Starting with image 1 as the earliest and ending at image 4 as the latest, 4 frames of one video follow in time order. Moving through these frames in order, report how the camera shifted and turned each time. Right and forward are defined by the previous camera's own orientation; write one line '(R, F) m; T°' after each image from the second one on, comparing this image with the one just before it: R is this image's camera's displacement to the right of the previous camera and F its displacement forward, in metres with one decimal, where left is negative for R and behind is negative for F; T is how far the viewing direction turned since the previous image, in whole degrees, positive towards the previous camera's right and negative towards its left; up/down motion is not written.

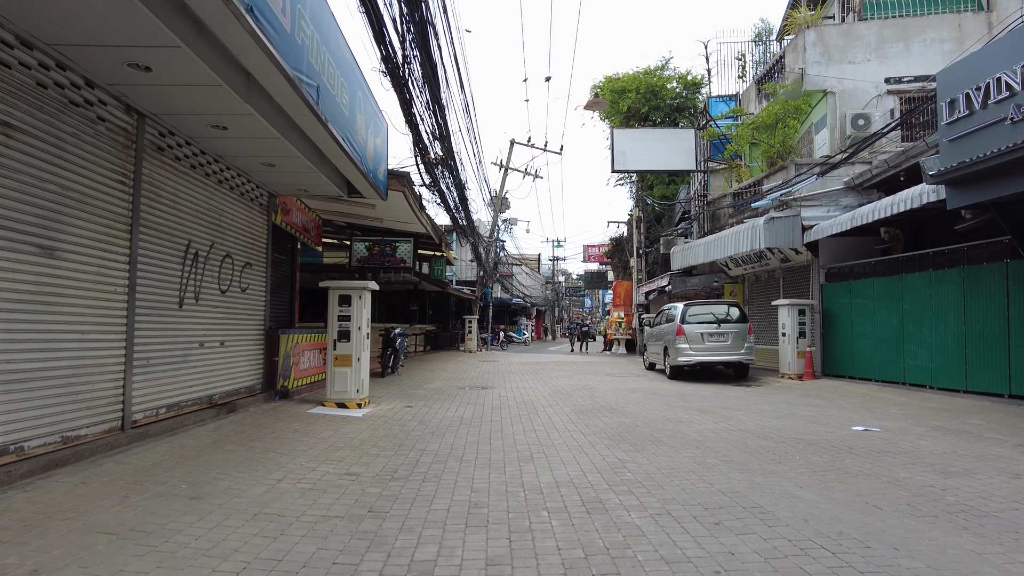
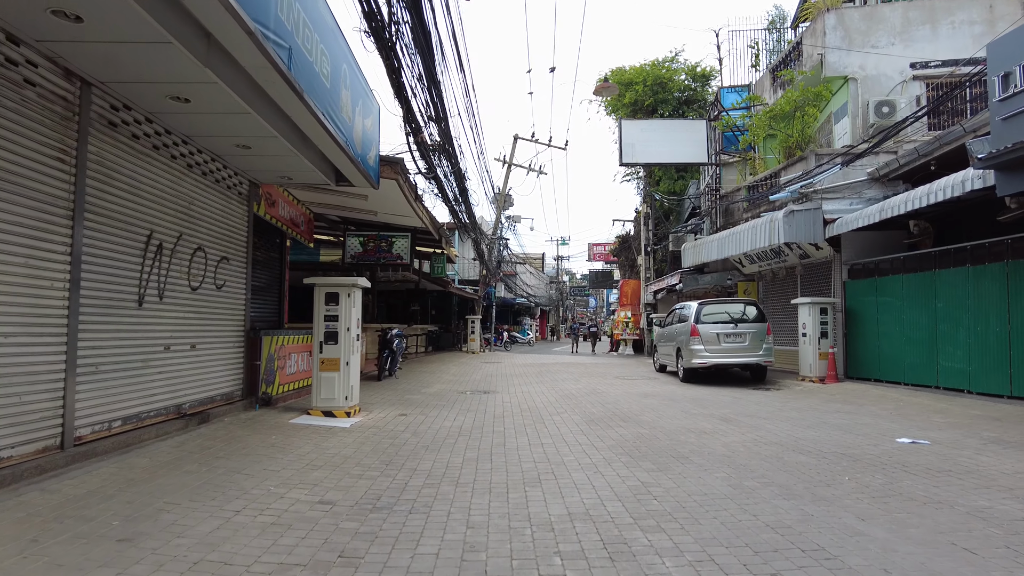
(0.0, +0.8) m; 0°
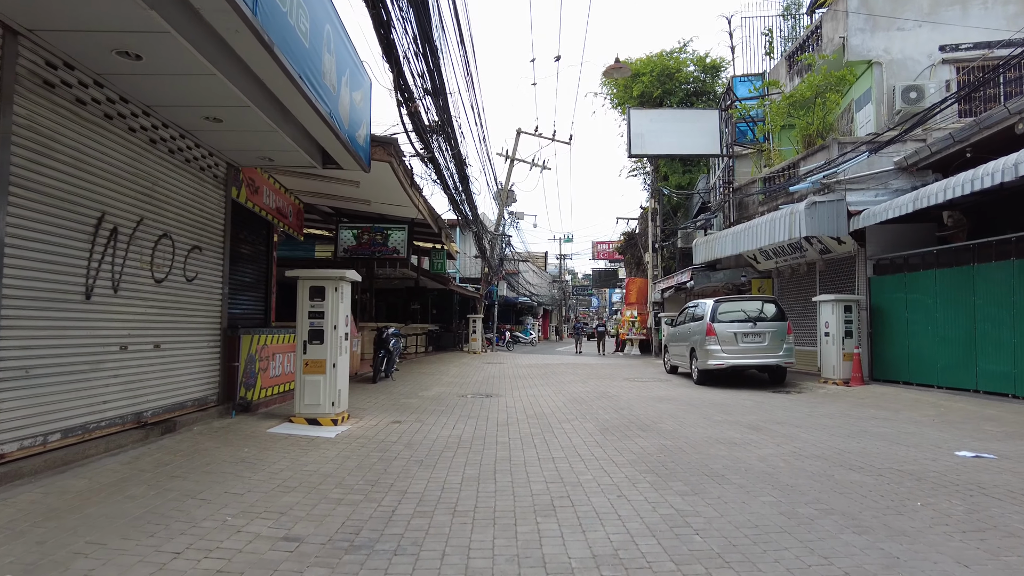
(0.0, +0.8) m; 0°
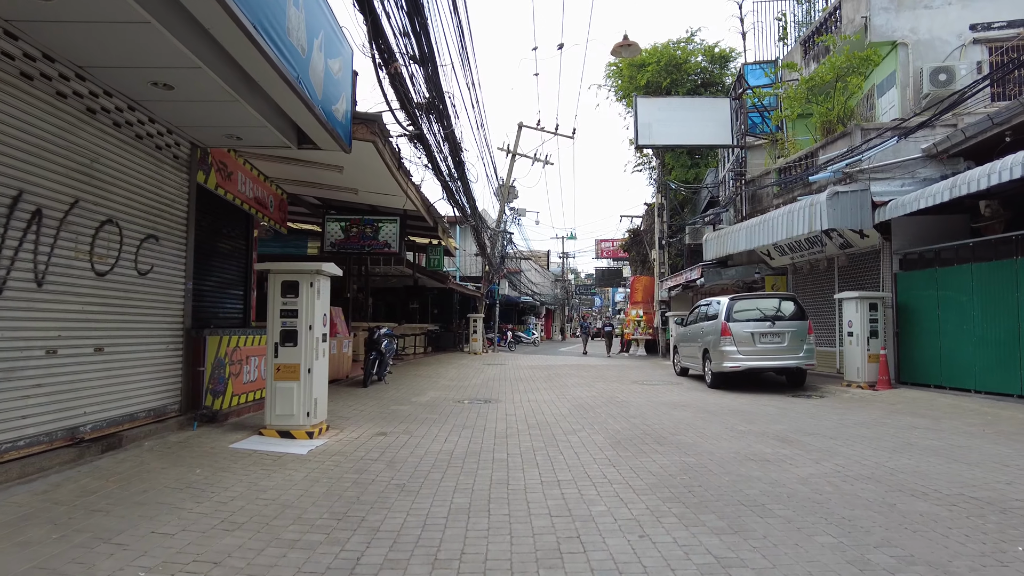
(0.0, +0.9) m; 0°
